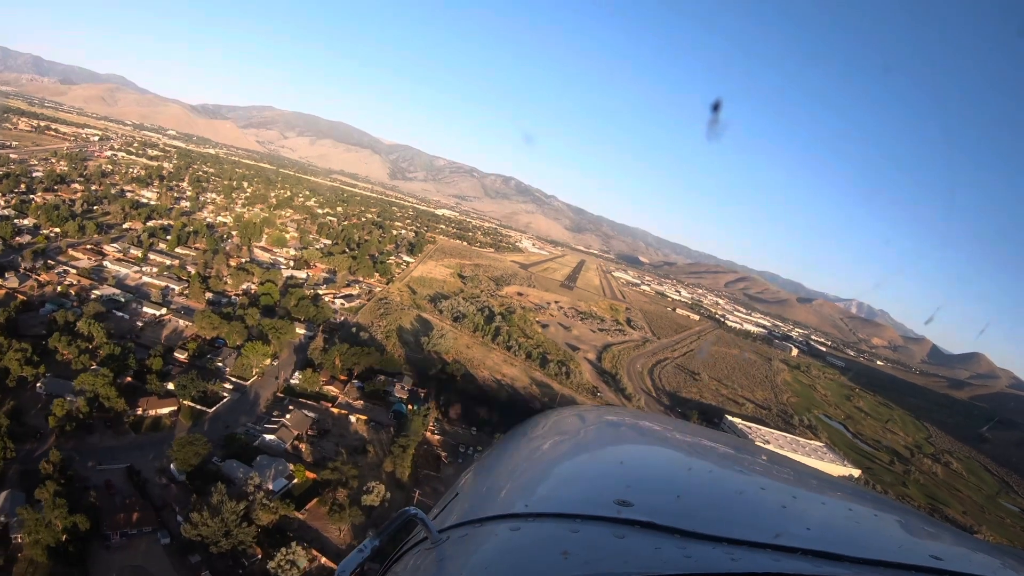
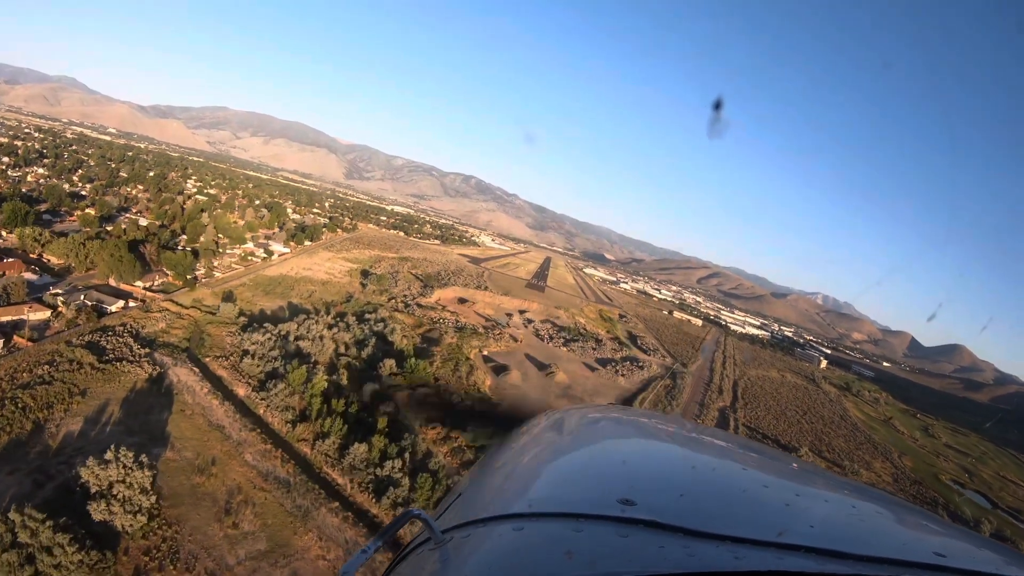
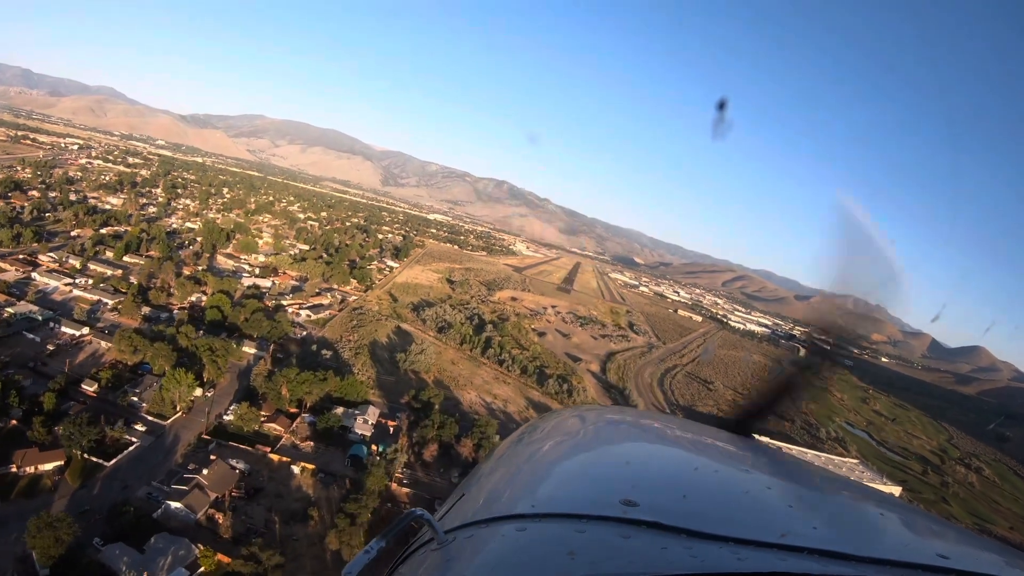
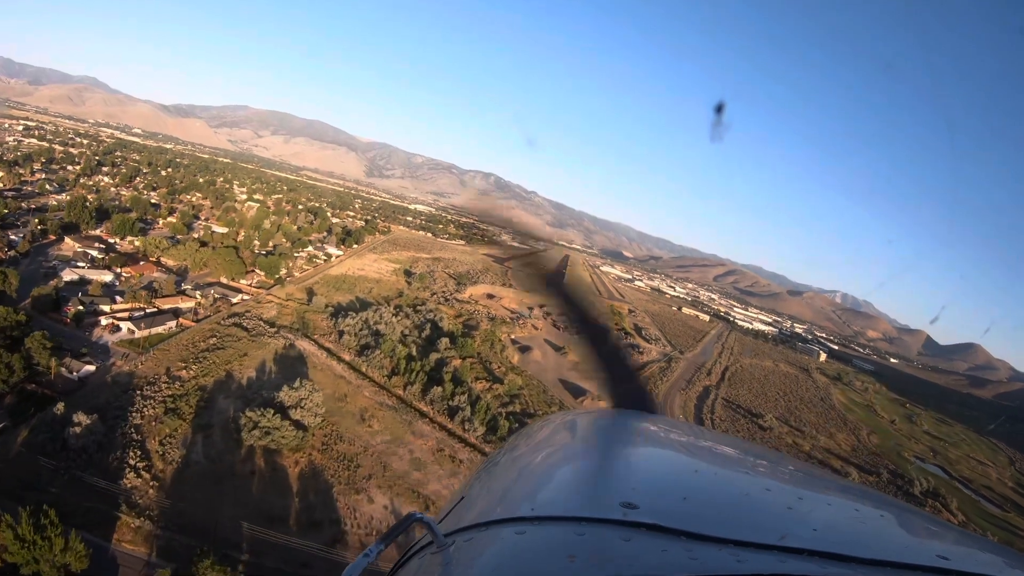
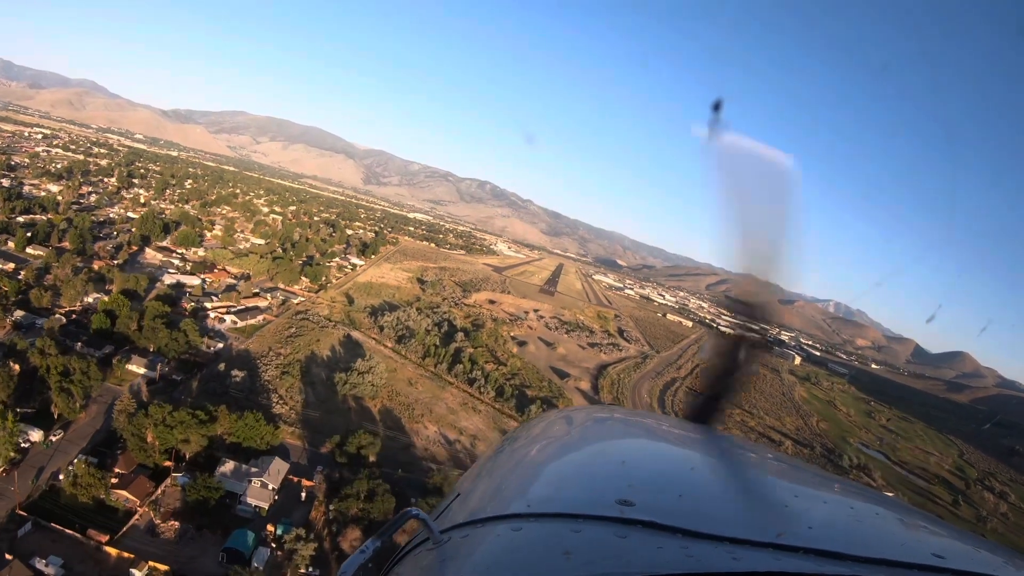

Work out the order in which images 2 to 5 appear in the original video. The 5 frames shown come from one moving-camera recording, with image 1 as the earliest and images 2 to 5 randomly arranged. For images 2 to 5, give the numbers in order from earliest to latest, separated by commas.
3, 5, 4, 2
